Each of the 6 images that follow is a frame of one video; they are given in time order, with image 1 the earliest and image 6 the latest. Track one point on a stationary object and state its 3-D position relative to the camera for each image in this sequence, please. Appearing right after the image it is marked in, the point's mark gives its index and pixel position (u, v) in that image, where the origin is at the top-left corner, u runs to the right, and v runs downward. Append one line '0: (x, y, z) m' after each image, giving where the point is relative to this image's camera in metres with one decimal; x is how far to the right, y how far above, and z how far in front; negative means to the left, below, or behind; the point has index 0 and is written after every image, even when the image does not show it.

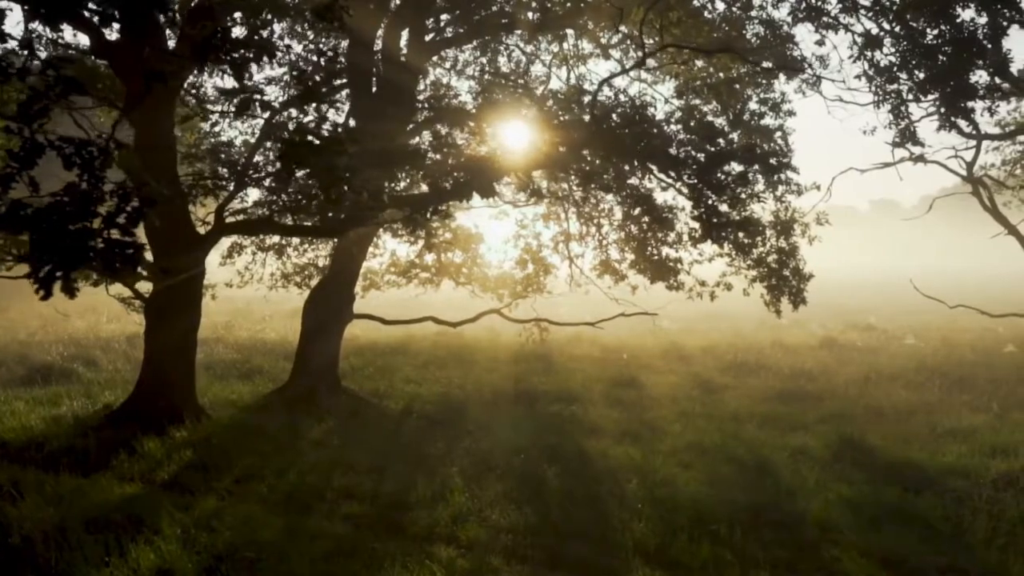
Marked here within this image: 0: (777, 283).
0: (+4.5, +0.1, +14.9) m
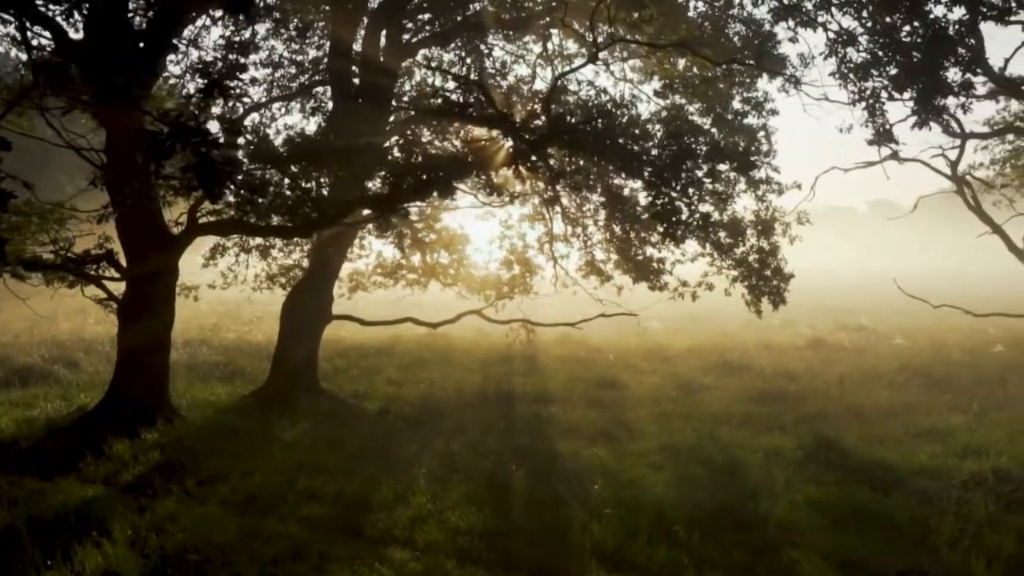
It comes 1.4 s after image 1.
0: (+4.1, +0.1, +14.8) m
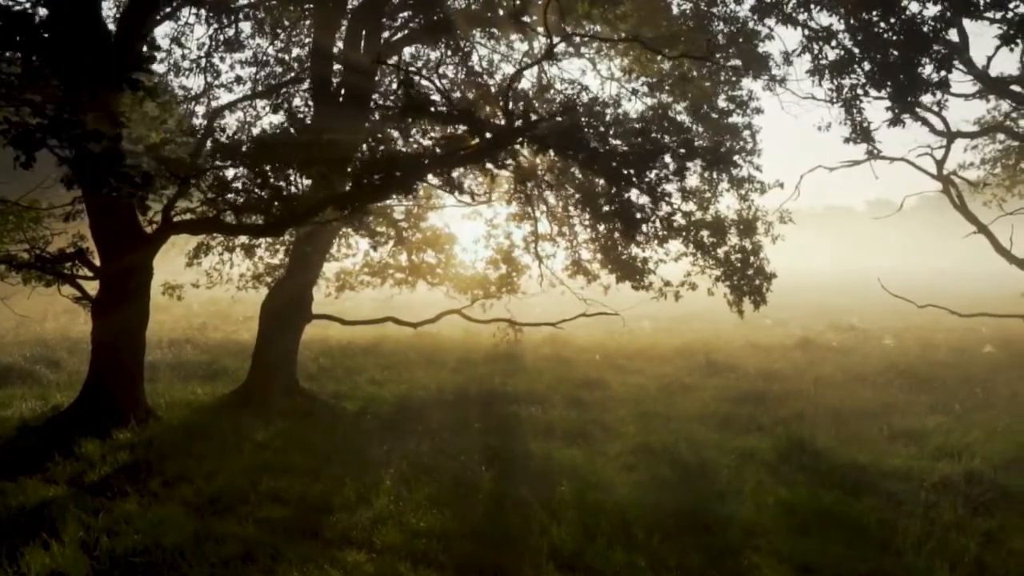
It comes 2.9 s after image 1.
0: (+3.8, +0.1, +14.7) m
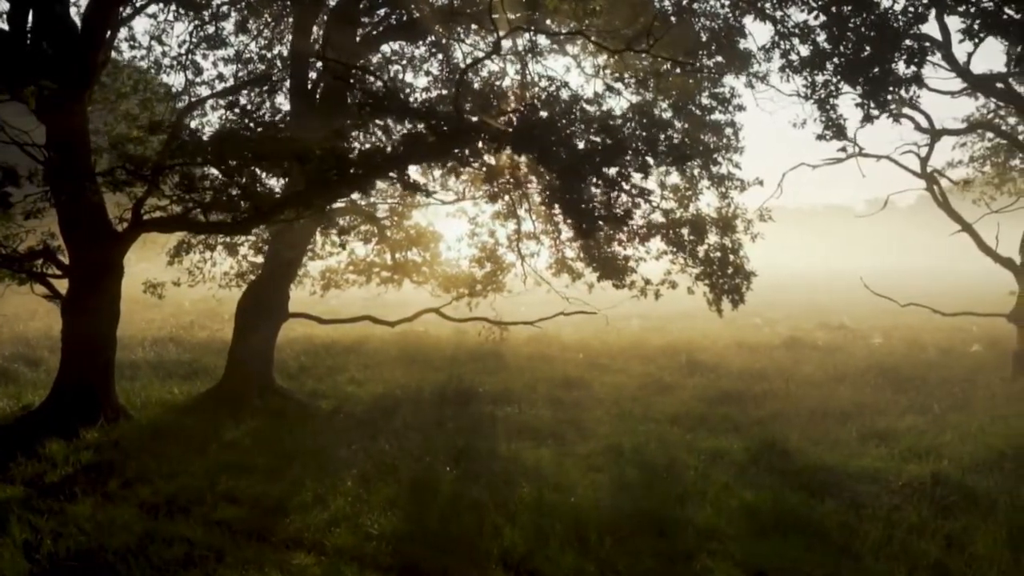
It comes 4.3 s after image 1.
0: (+3.4, +0.1, +14.6) m
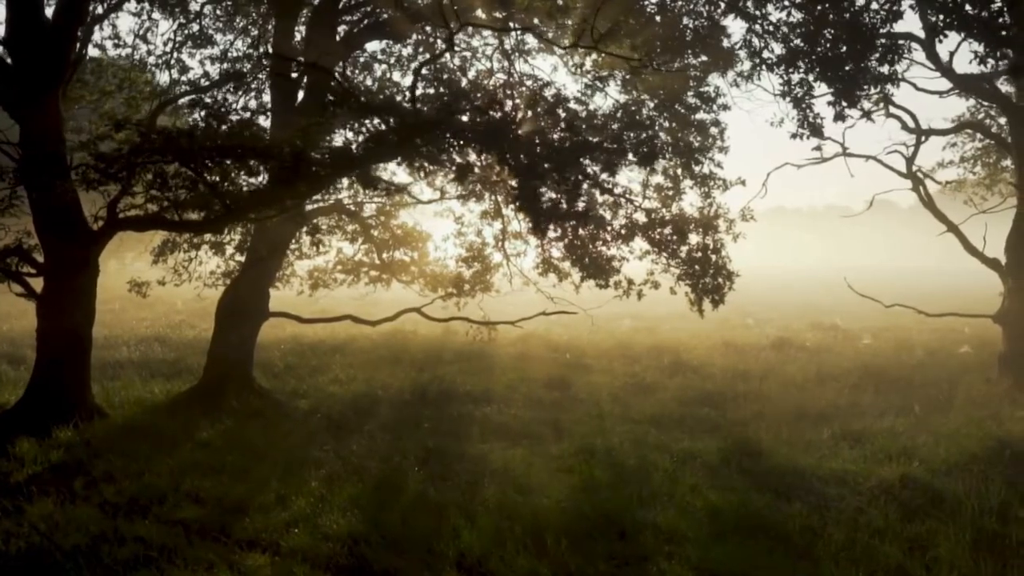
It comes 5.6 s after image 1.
0: (+3.1, +0.1, +14.5) m
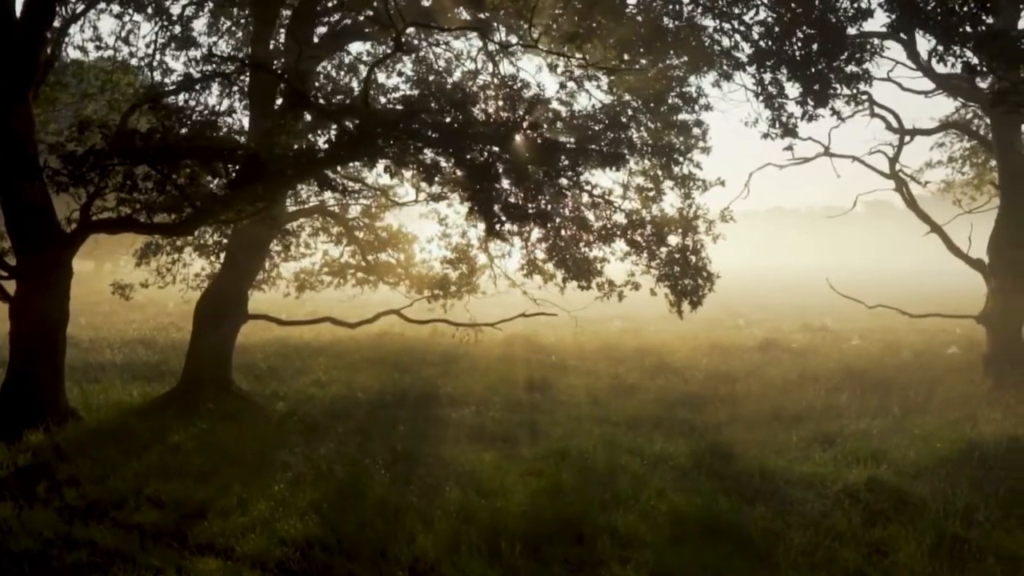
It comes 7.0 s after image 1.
0: (+2.7, +0.1, +14.4) m
